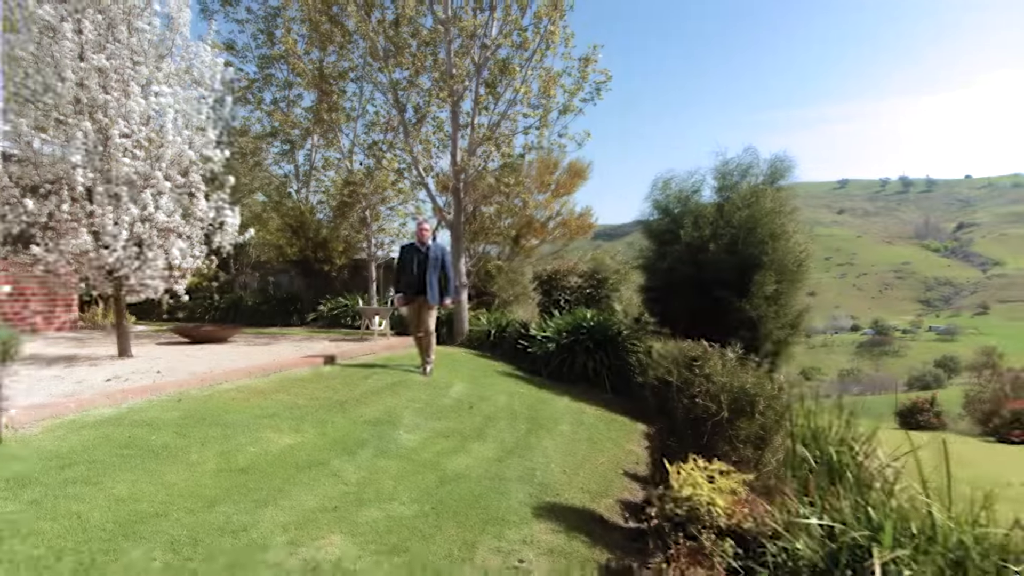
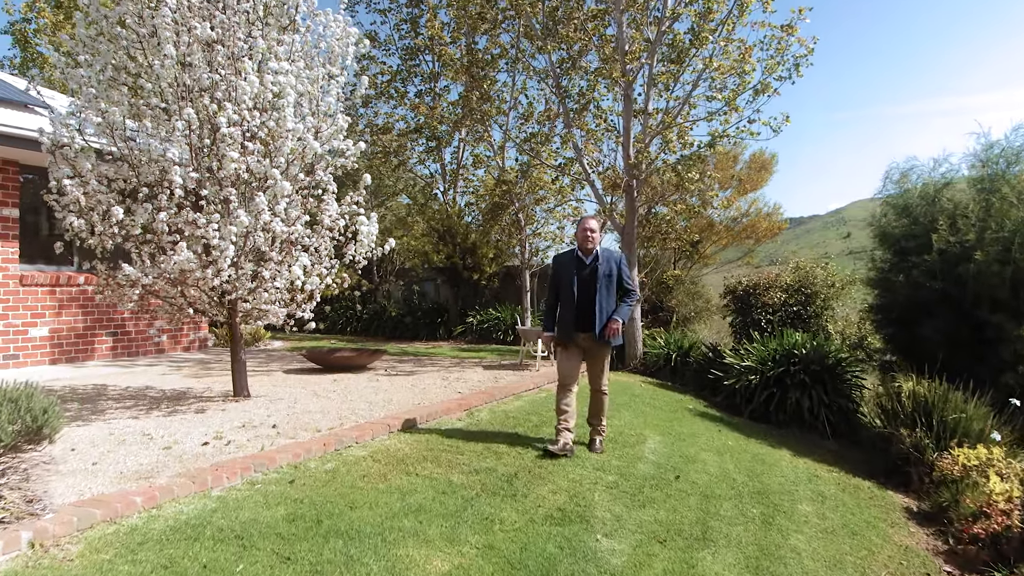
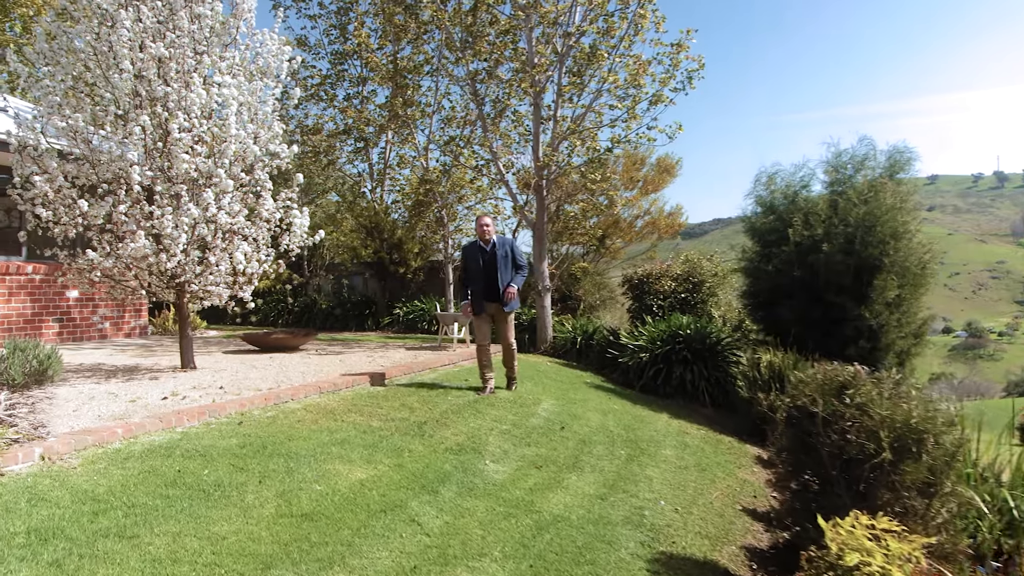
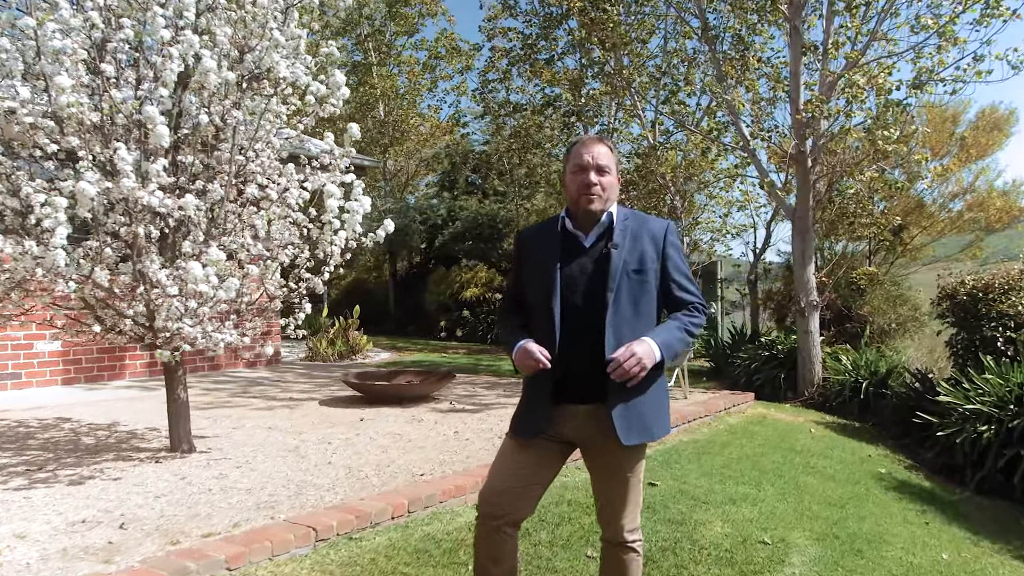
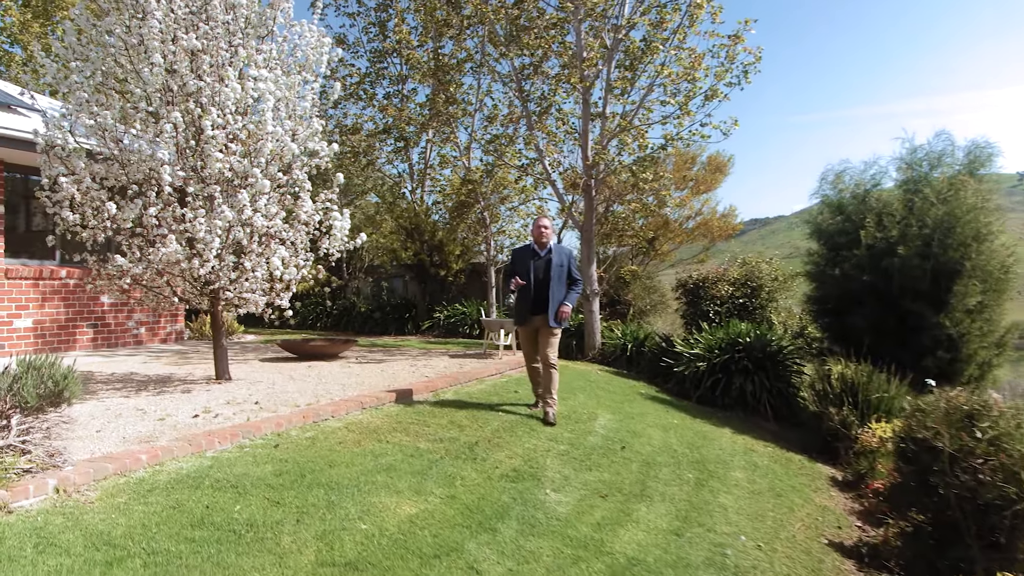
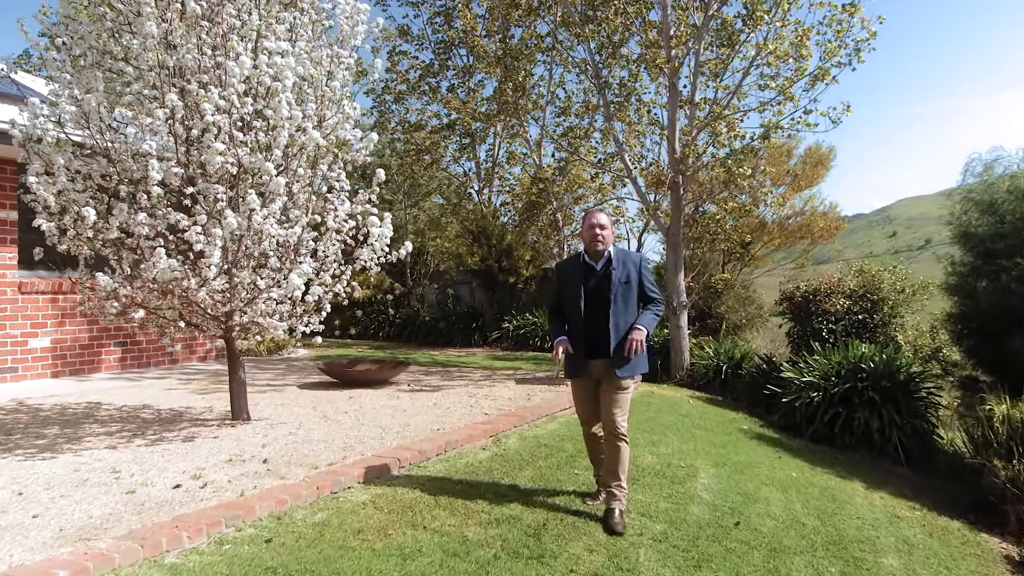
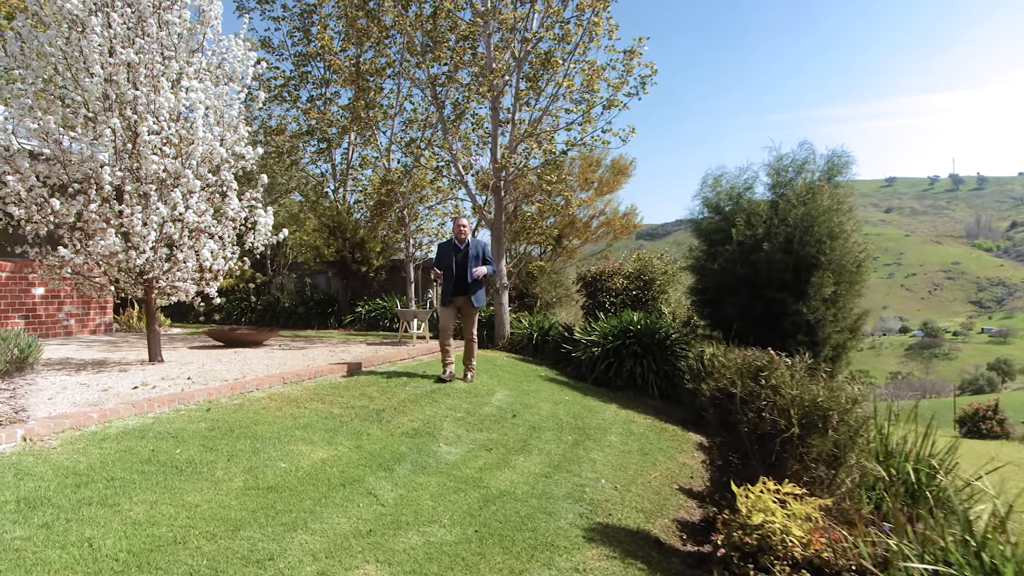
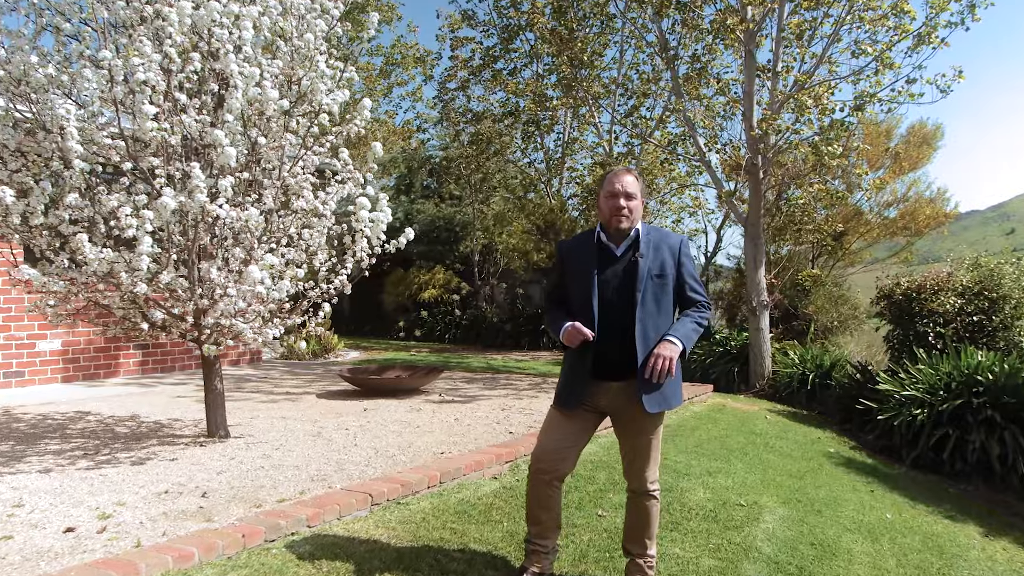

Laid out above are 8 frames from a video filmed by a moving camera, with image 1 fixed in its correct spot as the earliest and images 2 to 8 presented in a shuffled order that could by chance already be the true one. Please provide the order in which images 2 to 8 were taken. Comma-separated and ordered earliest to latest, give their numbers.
7, 3, 5, 2, 6, 8, 4
